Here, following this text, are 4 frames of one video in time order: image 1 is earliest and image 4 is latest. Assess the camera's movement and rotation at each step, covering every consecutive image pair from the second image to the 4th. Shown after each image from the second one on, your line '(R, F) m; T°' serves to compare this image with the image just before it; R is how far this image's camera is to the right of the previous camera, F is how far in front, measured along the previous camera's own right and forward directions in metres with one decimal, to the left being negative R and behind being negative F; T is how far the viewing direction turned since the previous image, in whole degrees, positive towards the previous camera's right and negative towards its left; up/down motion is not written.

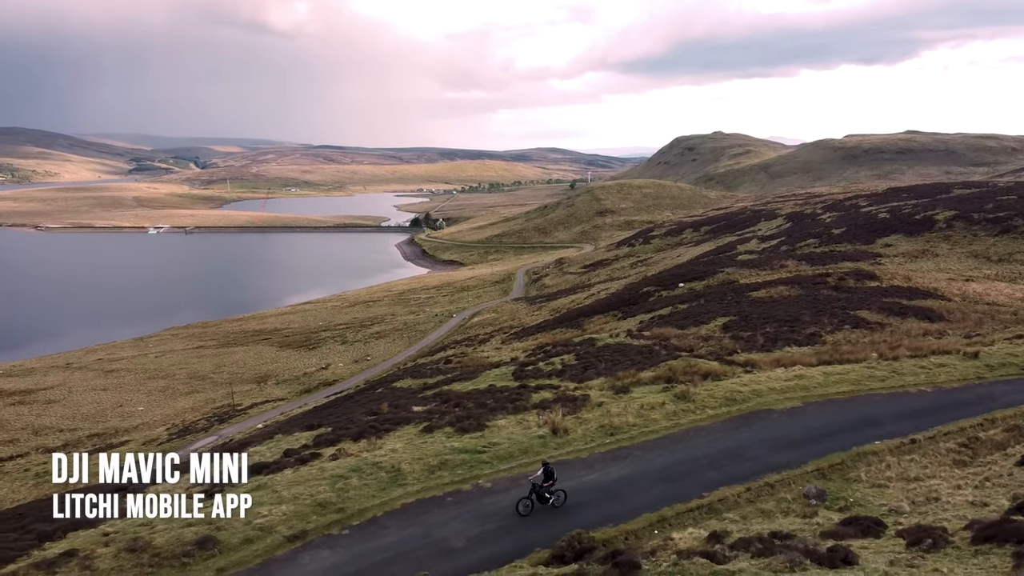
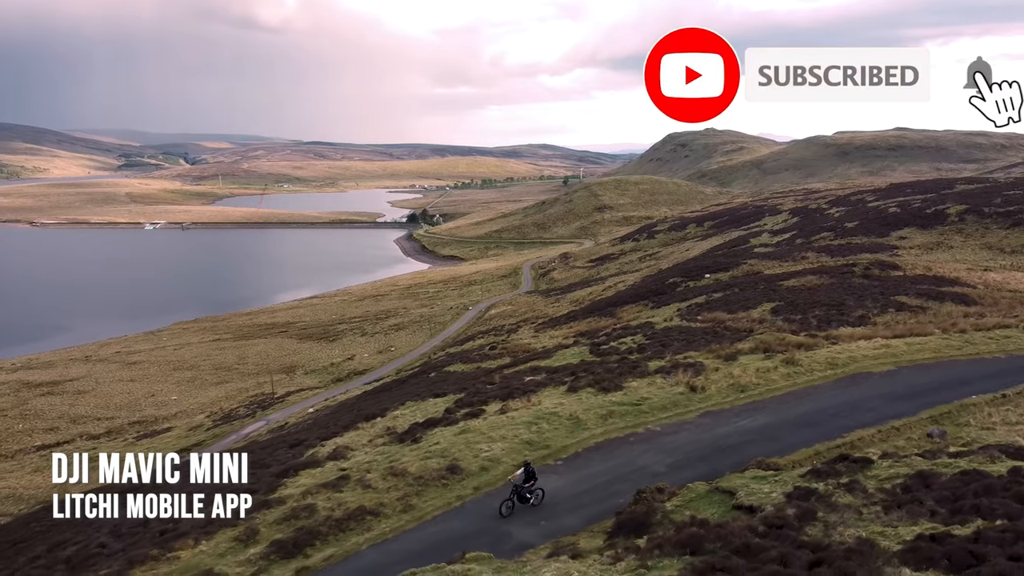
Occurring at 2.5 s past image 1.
(-4.3, -1.9) m; +1°
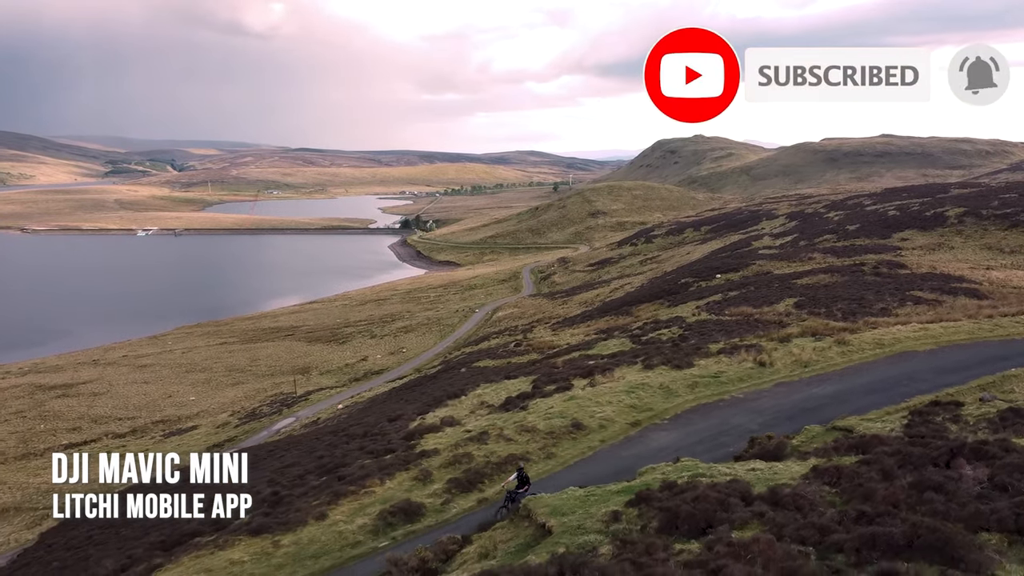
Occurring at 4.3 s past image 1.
(-3.0, -1.6) m; +1°
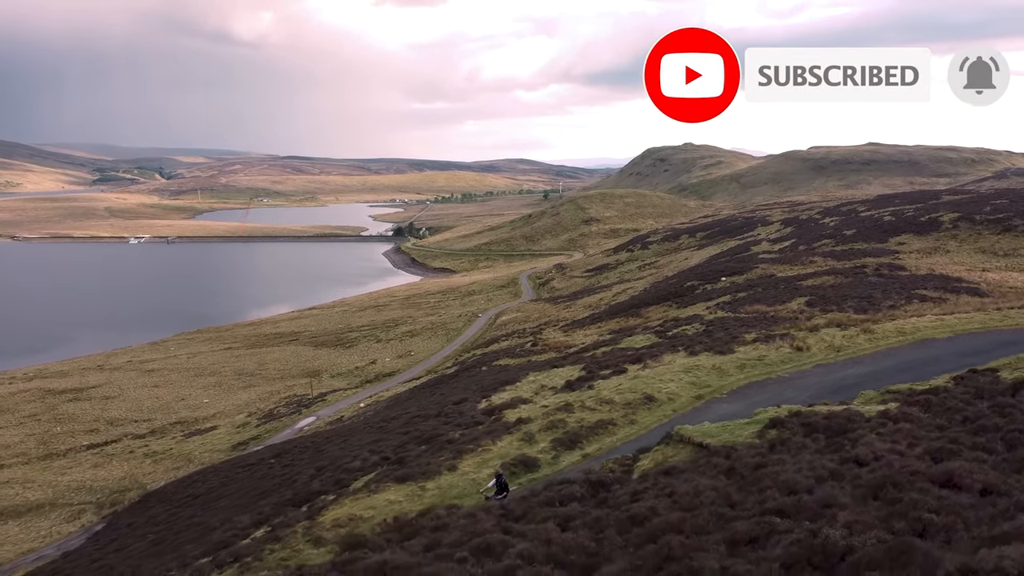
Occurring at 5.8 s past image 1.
(-2.3, -1.6) m; +1°
